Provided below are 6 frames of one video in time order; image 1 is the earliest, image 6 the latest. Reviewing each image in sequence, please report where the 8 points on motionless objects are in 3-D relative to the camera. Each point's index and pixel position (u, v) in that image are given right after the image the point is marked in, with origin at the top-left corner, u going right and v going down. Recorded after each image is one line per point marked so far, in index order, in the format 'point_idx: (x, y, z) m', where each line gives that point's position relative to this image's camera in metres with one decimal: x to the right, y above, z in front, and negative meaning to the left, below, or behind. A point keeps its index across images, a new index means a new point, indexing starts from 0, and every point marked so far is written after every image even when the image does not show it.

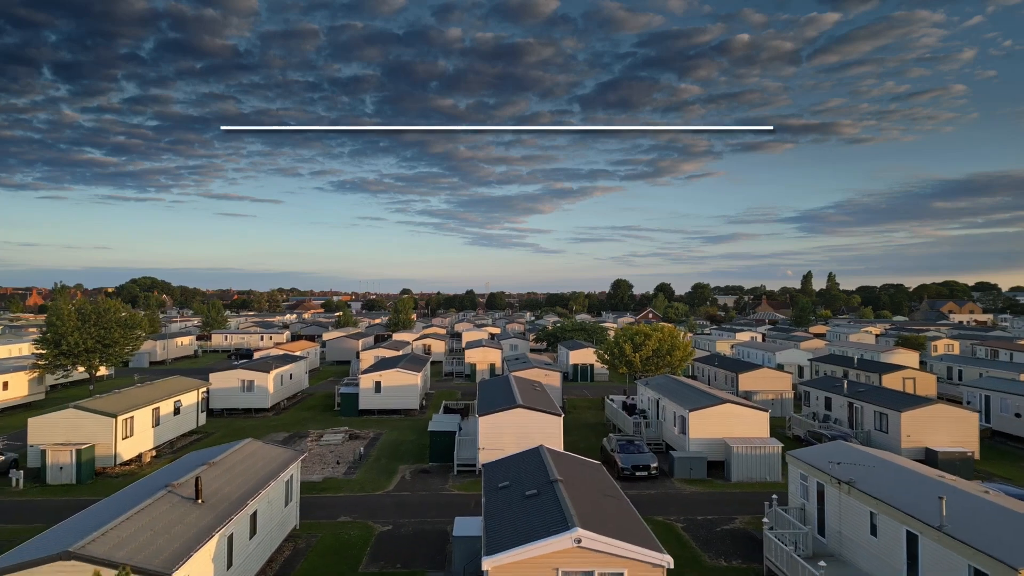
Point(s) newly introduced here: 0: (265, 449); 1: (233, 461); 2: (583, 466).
0: (-7.8, -5.0, +17.7) m
1: (-7.8, -4.9, +15.9) m
2: (+2.1, -5.3, +16.9) m
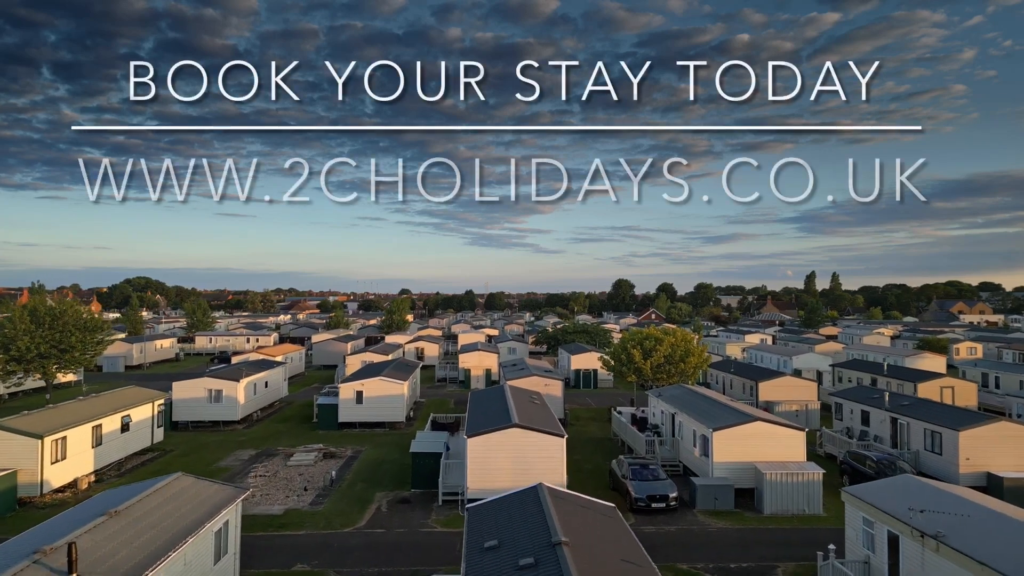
0: (-8.0, -5.0, +14.3) m
1: (-8.0, -4.8, +12.5) m
2: (+1.9, -5.3, +13.5) m
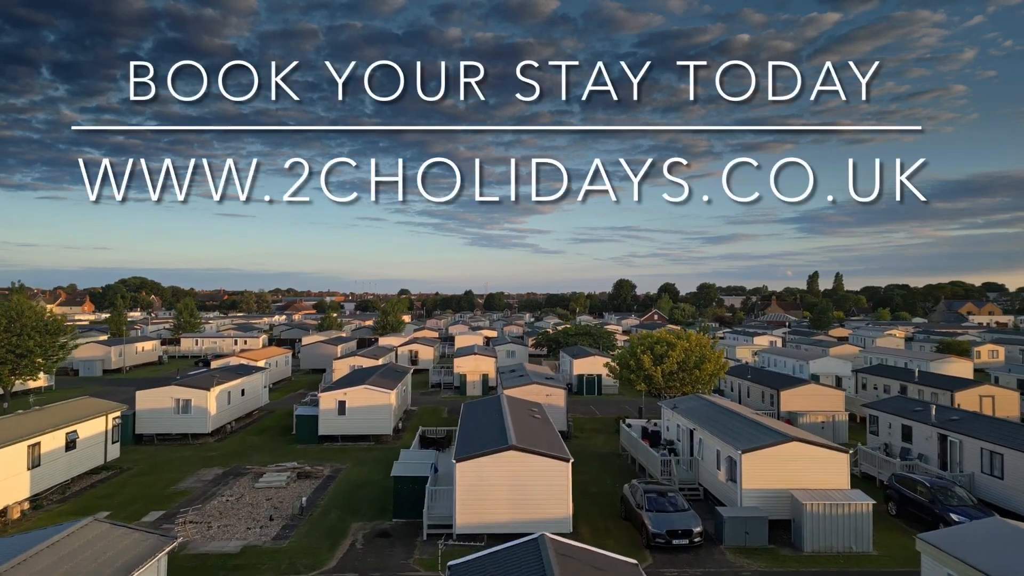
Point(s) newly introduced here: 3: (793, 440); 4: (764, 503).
0: (-8.1, -5.0, +11.5) m
1: (-8.1, -4.8, +9.6) m
2: (+1.8, -5.3, +10.7) m
3: (+8.7, -4.7, +17.6) m
4: (+7.8, -6.7, +17.6) m
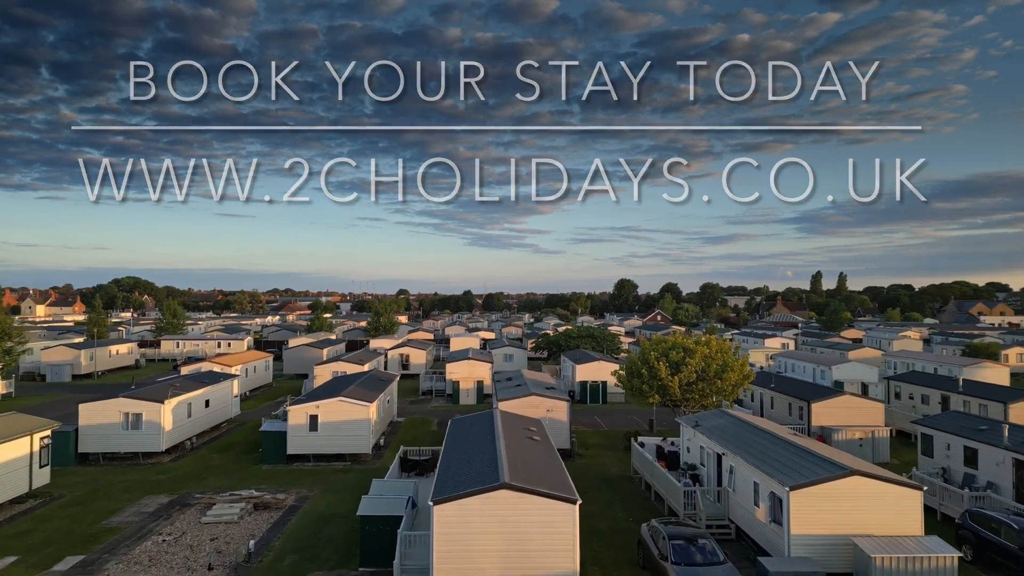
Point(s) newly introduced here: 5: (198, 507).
0: (-8.3, -4.9, +8.0) m
1: (-8.3, -4.7, +6.2) m
2: (+1.6, -5.2, +7.3) m
3: (+8.5, -4.6, +14.1) m
4: (+7.6, -6.6, +14.1) m
5: (-10.9, -7.6, +19.6) m
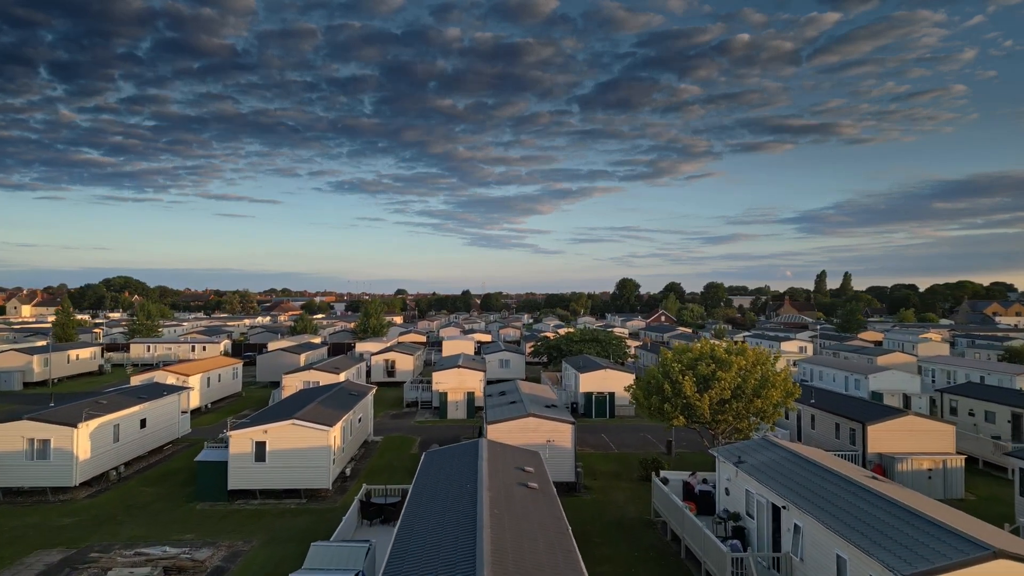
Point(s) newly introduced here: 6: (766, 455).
0: (-8.5, -4.8, +3.5) m
1: (-8.6, -4.6, +1.6) m
2: (+1.4, -5.1, +2.7) m
3: (+8.3, -4.6, +9.6) m
4: (+7.4, -6.5, +9.6) m
5: (-11.1, -7.5, +15.0) m
6: (+7.3, -4.8, +16.4) m
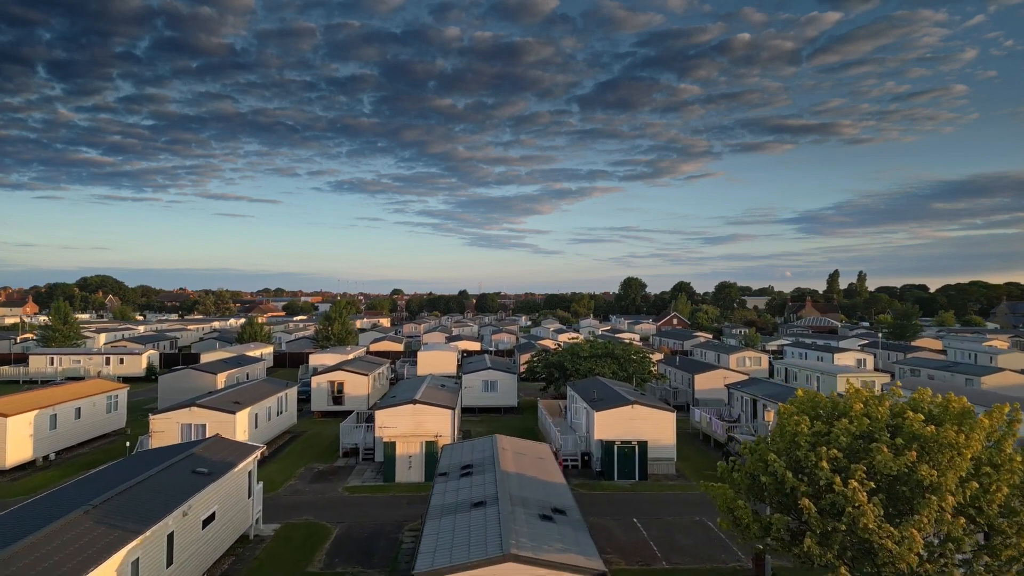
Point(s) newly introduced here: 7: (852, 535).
0: (-9.2, -4.6, -7.7) m
1: (-9.3, -4.5, -9.6) m
2: (+0.7, -5.0, -8.5) m
3: (+7.6, -4.4, -1.6) m
4: (+6.7, -6.4, -1.6) m
5: (-11.9, -7.4, +3.8) m
6: (+6.5, -4.7, +5.1) m
7: (+5.6, -4.0, +9.1) m
